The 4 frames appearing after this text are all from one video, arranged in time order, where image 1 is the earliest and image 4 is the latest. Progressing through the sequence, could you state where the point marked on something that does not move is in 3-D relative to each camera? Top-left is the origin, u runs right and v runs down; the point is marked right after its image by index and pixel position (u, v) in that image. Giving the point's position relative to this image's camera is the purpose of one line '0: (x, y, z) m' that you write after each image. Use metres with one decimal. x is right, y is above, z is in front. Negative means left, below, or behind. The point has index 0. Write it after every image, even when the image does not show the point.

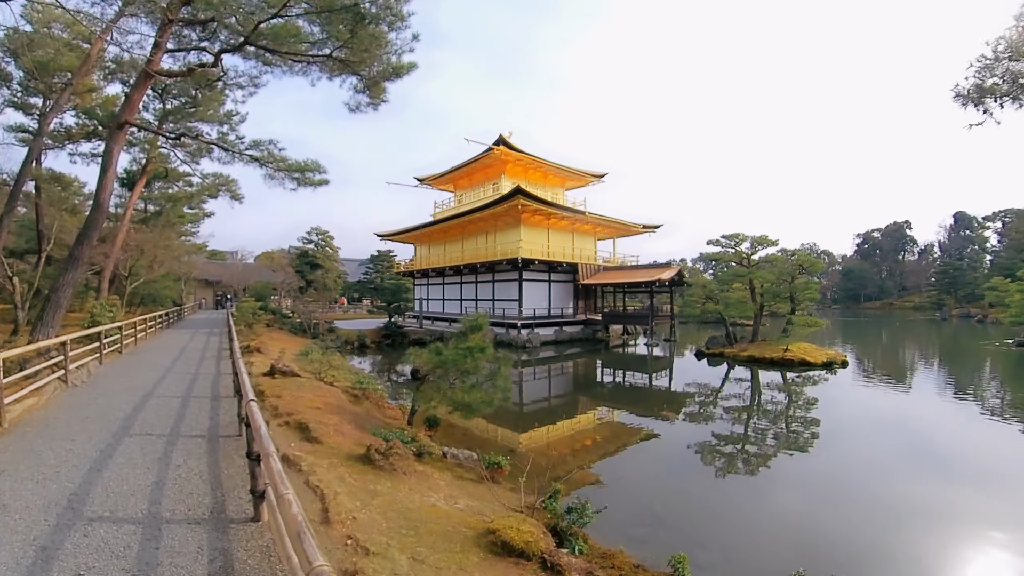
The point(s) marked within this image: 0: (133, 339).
0: (-9.6, -1.3, +11.5) m
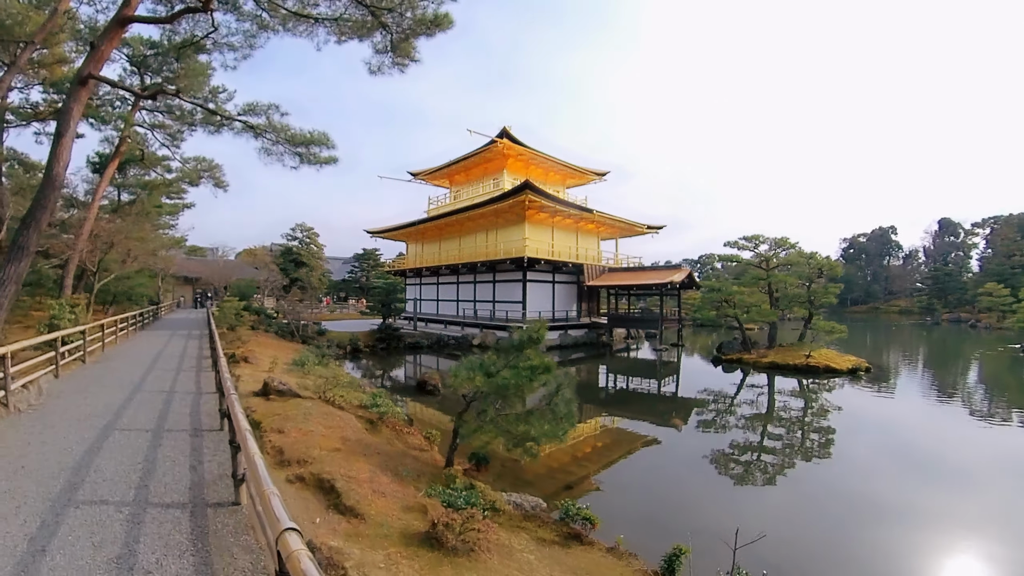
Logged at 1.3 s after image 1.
0: (-9.2, -1.3, +10.2) m
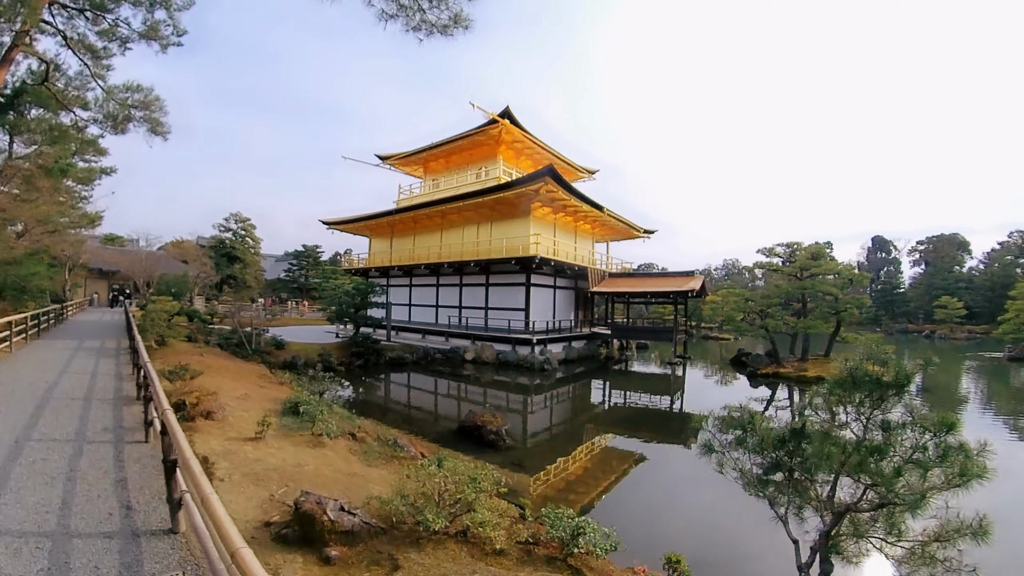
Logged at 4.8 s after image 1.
0: (-8.0, -1.1, +6.6) m
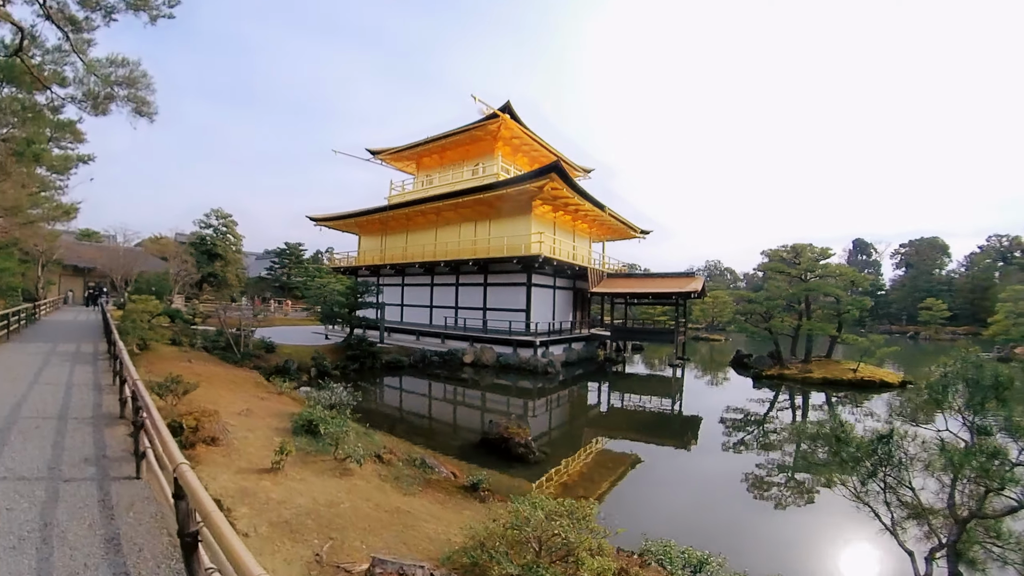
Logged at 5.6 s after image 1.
0: (-7.6, -1.1, +5.8) m
